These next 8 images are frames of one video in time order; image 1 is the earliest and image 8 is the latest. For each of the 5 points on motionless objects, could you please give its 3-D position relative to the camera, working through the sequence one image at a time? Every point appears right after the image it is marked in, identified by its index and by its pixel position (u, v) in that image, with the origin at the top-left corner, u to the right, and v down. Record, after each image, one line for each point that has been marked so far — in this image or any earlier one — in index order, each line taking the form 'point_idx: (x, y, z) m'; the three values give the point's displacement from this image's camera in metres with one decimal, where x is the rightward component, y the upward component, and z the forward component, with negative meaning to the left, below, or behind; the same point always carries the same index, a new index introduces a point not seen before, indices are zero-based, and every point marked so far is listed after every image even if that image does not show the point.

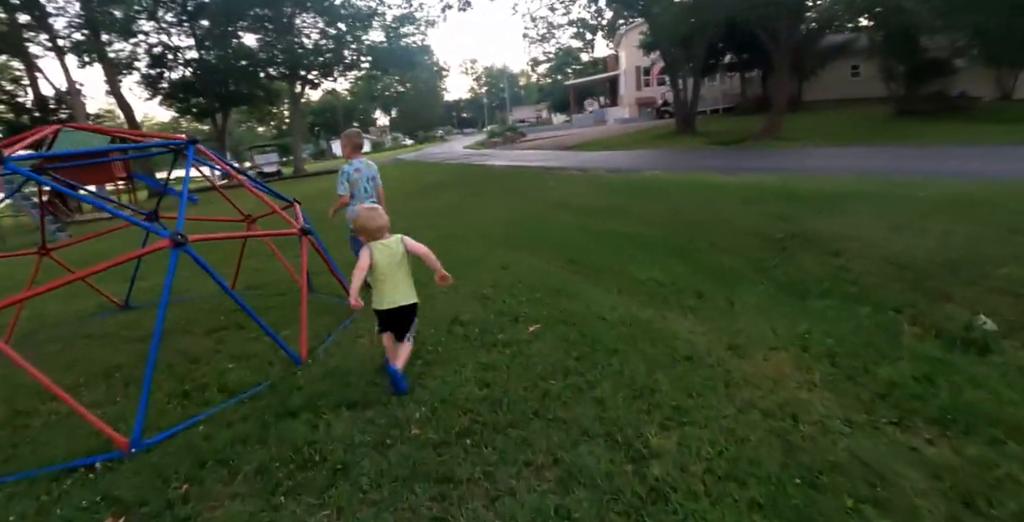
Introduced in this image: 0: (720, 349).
0: (+1.3, -0.5, +3.0) m
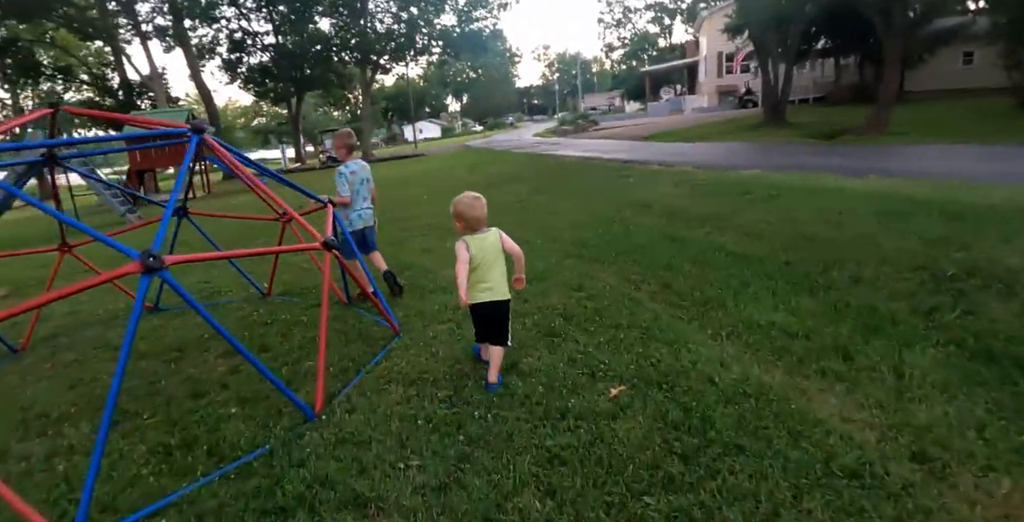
0: (+1.6, -0.8, +2.0) m
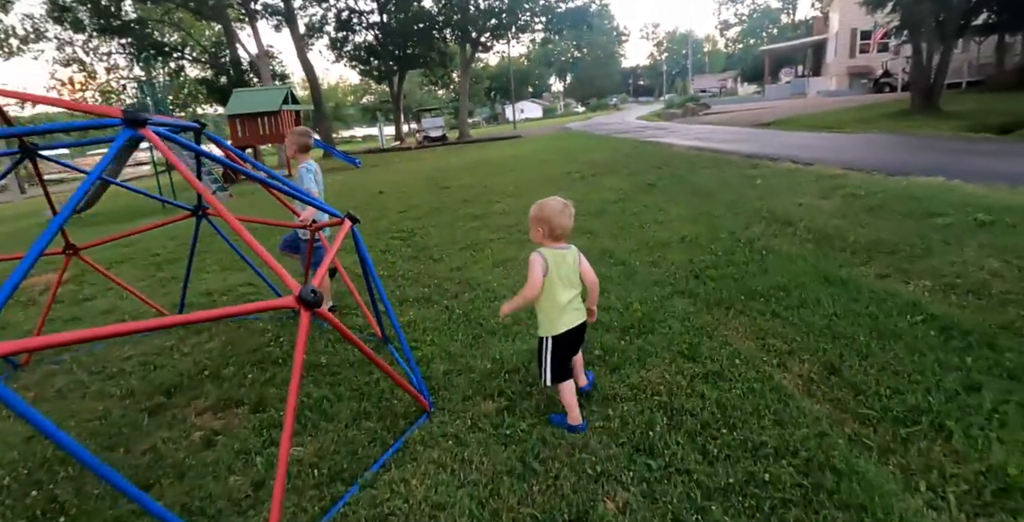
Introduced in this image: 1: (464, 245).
0: (+1.7, -1.3, +0.6) m
1: (-0.6, +0.2, +6.2) m
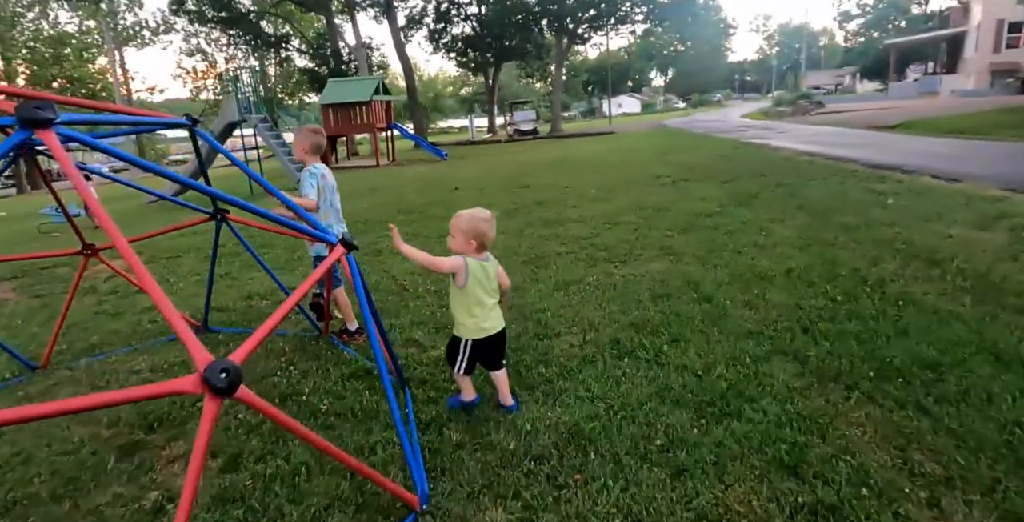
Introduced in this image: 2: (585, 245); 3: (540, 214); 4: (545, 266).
0: (+1.3, -1.7, -0.3) m
1: (+0.2, +0.1, +5.6) m
2: (+1.0, +0.2, +6.1) m
3: (+0.5, +0.8, +8.2) m
4: (+0.4, 0.0, +5.2) m
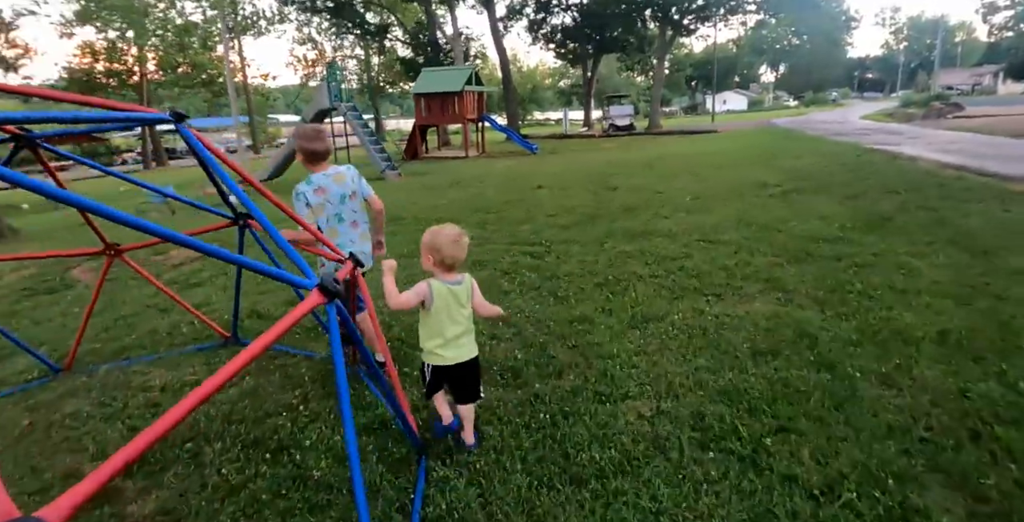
0: (+0.9, -2.1, -1.1) m
1: (+0.9, -0.2, +4.8) m
2: (+1.8, -0.1, +5.2) m
3: (+1.7, +0.6, +7.3) m
4: (+1.0, -0.3, +4.5) m
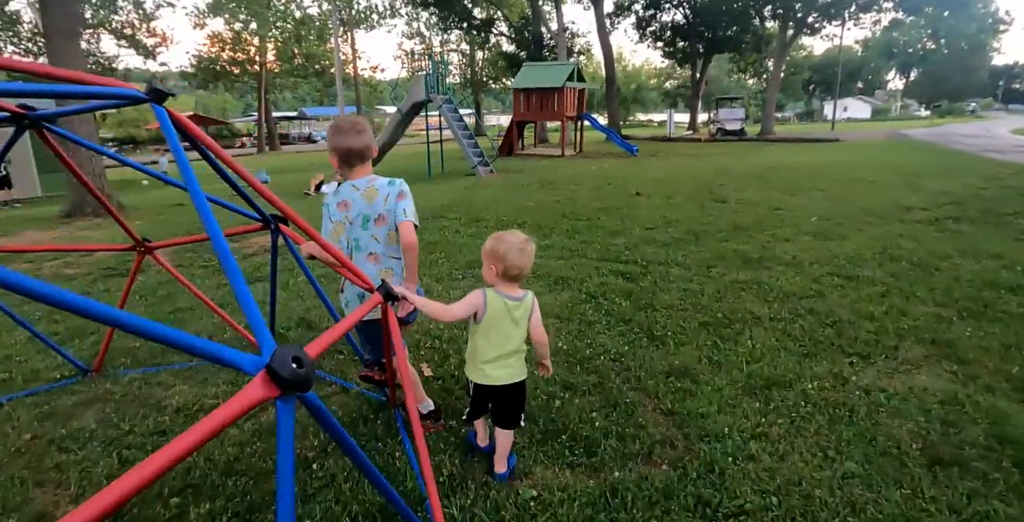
0: (+0.4, -2.3, -1.8) m
1: (+1.6, -0.5, +4.0) m
2: (+2.5, -0.4, +4.2) m
3: (+2.9, +0.2, +6.3) m
4: (+1.6, -0.6, +3.6) m
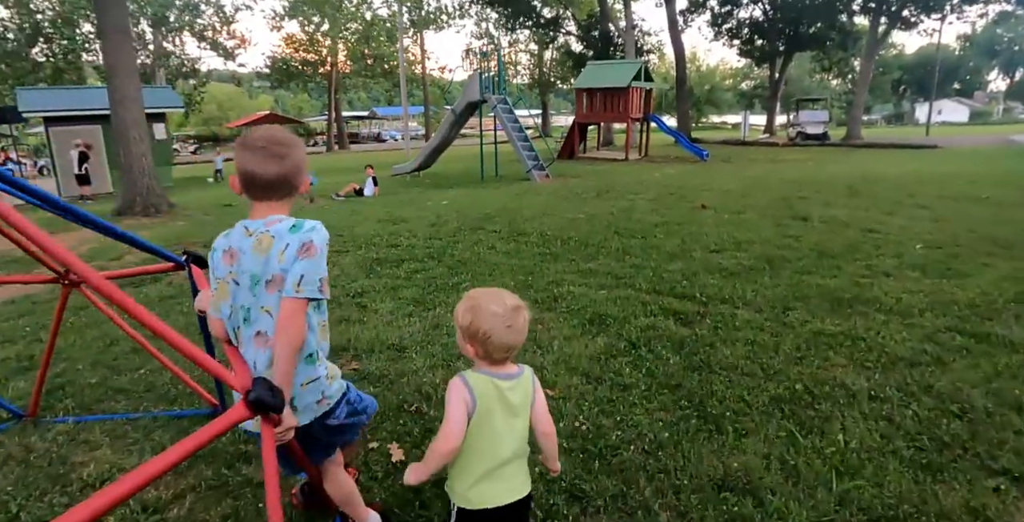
0: (-0.3, -2.6, -2.5) m
1: (+1.7, -0.8, +3.1) m
2: (+2.7, -0.8, +3.2) m
3: (+3.3, -0.2, +5.2) m
4: (+1.7, -0.9, +2.7) m
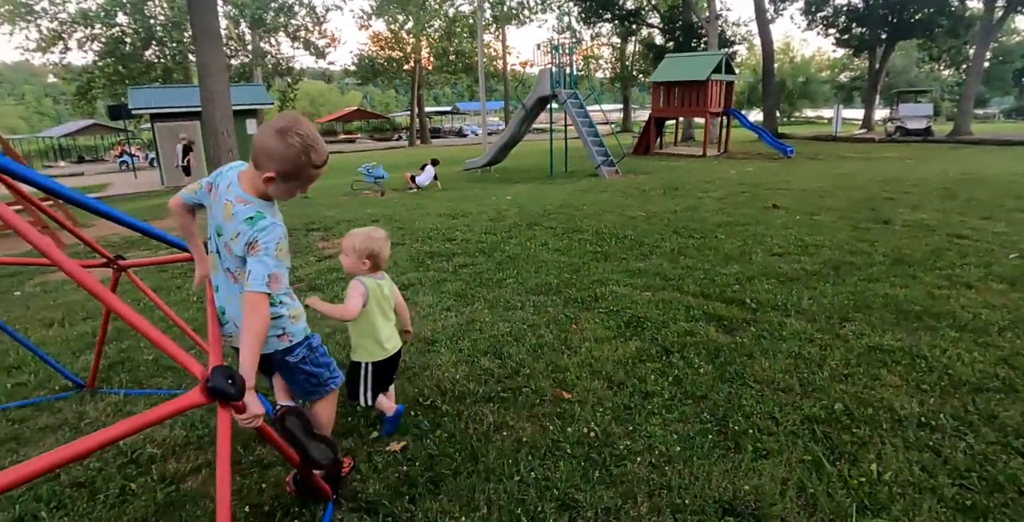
0: (-1.1, -2.6, -2.4) m
1: (+1.8, -0.9, +2.8) m
2: (+2.8, -0.9, +2.7) m
3: (+3.7, -0.3, +4.6) m
4: (+1.8, -1.0, +2.4) m
